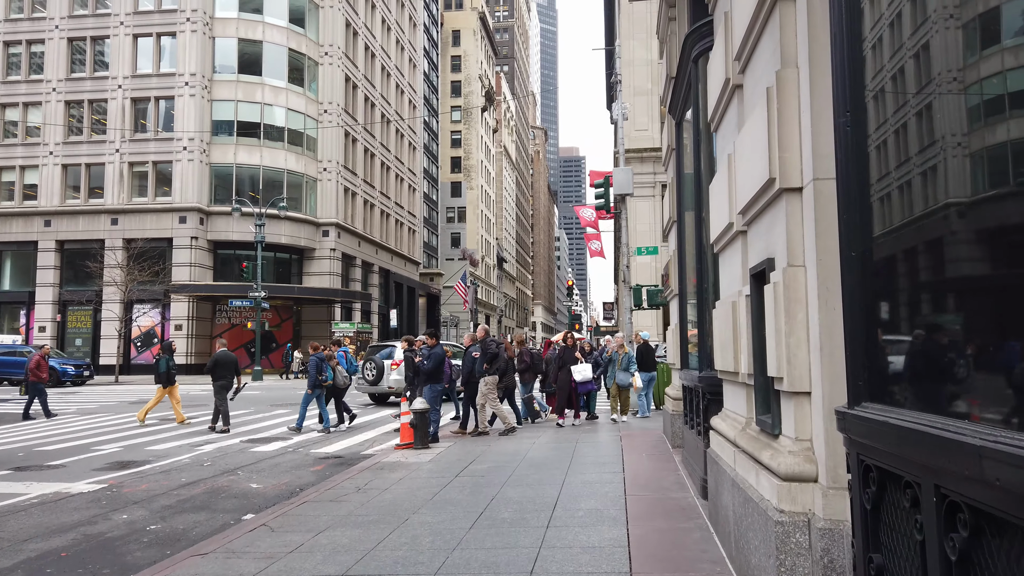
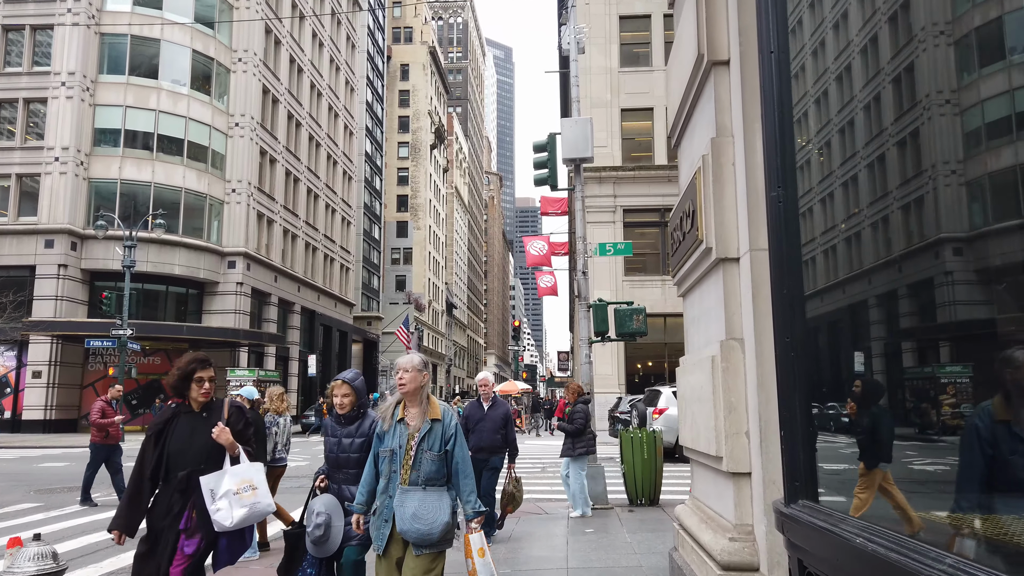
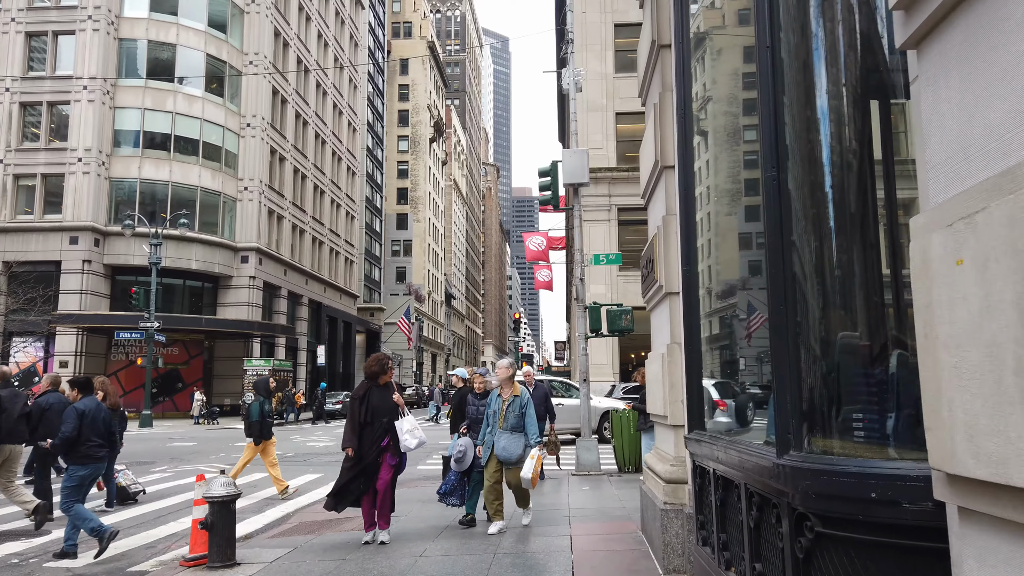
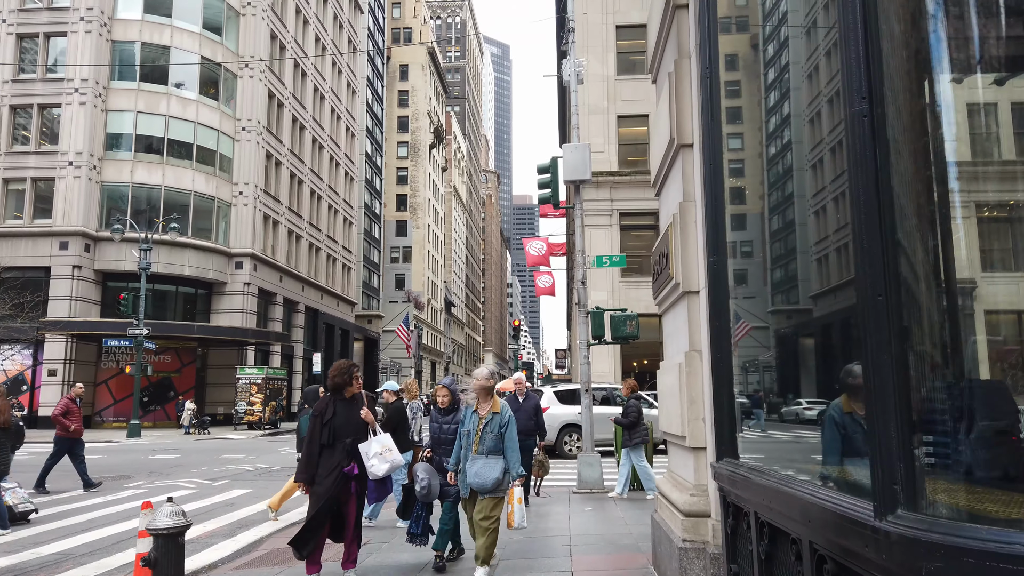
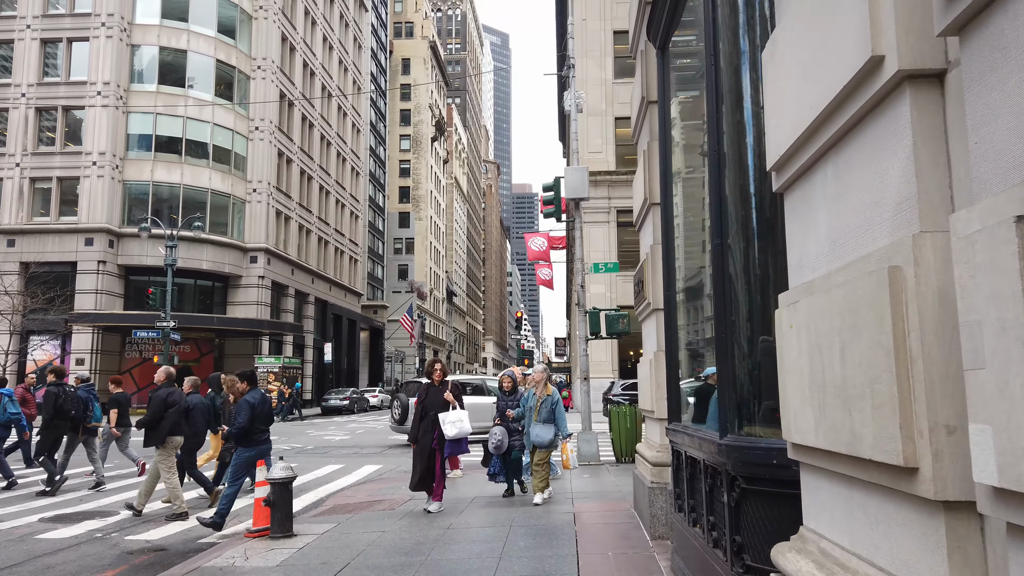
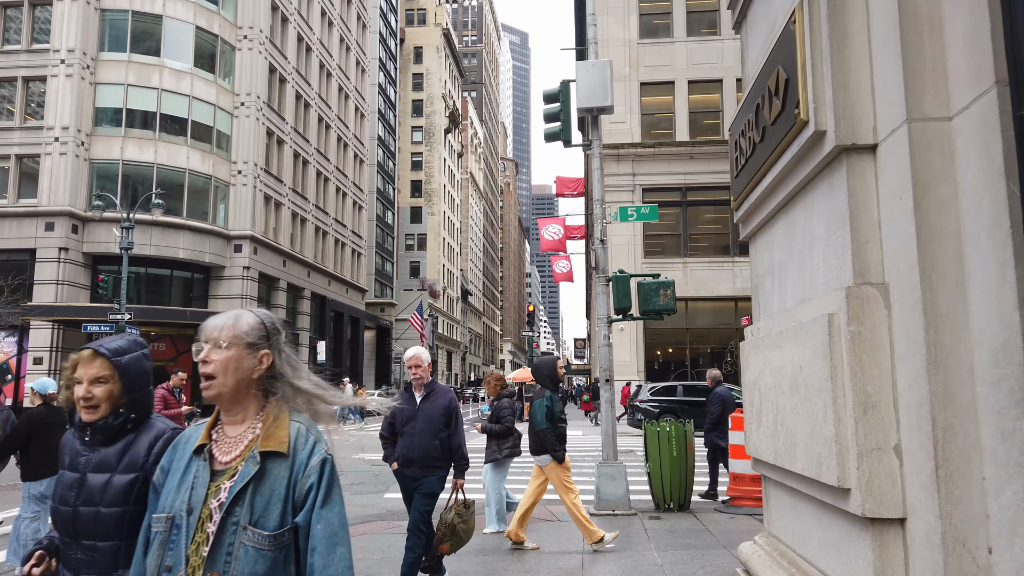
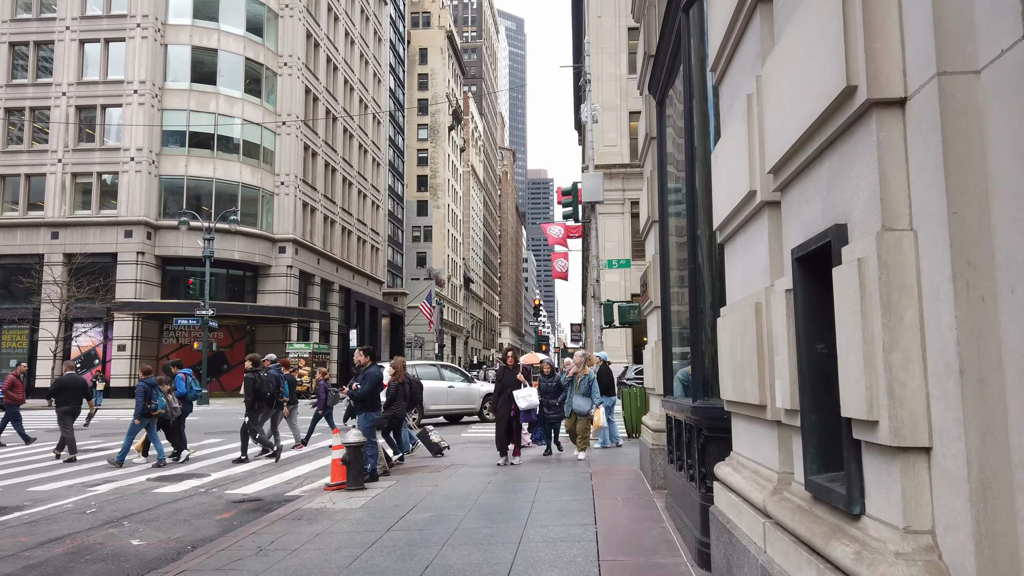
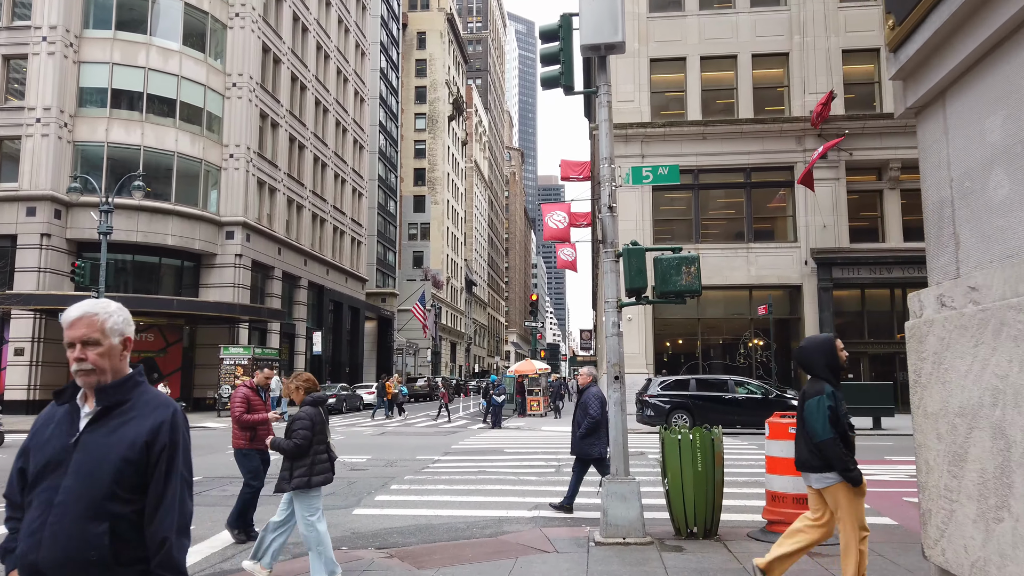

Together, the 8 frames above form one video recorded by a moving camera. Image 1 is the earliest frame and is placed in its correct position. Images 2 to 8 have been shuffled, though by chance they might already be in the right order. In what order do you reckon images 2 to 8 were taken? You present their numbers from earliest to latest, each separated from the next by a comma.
7, 5, 3, 4, 2, 6, 8
